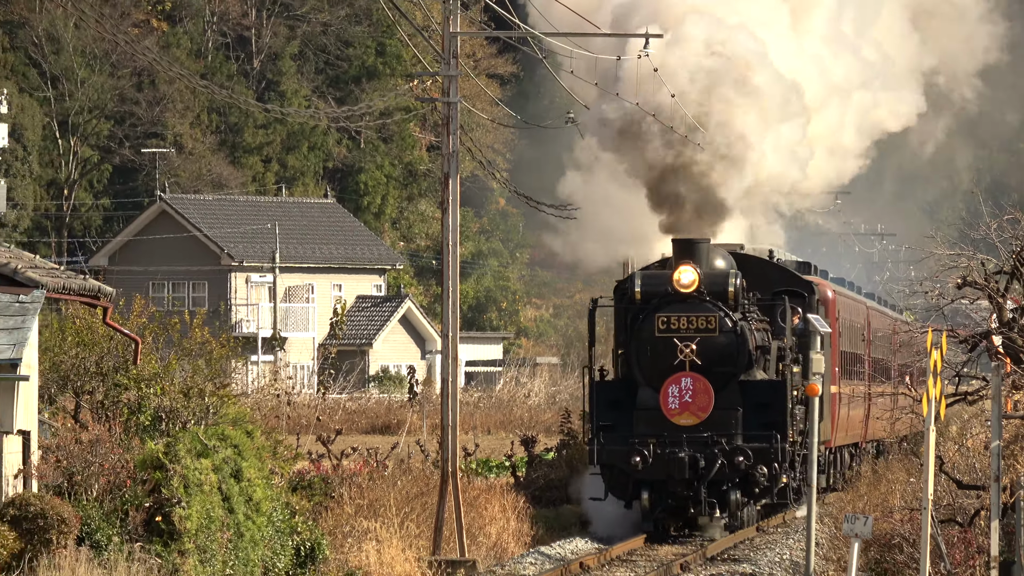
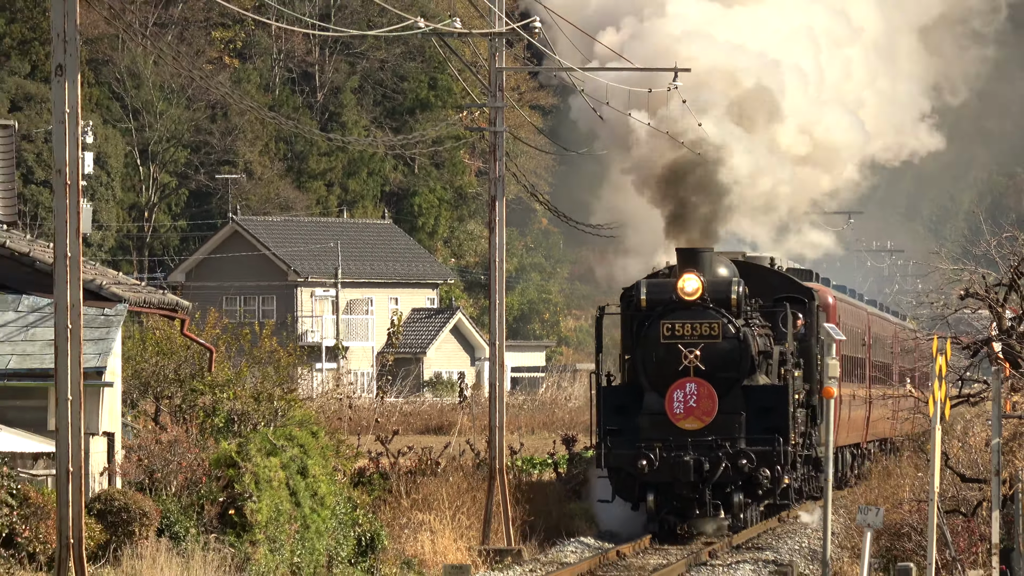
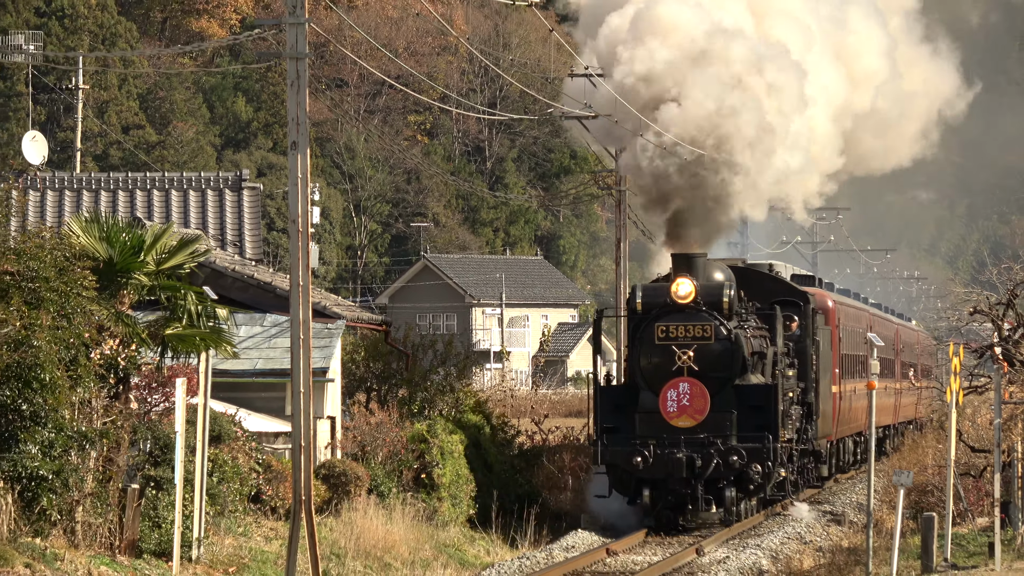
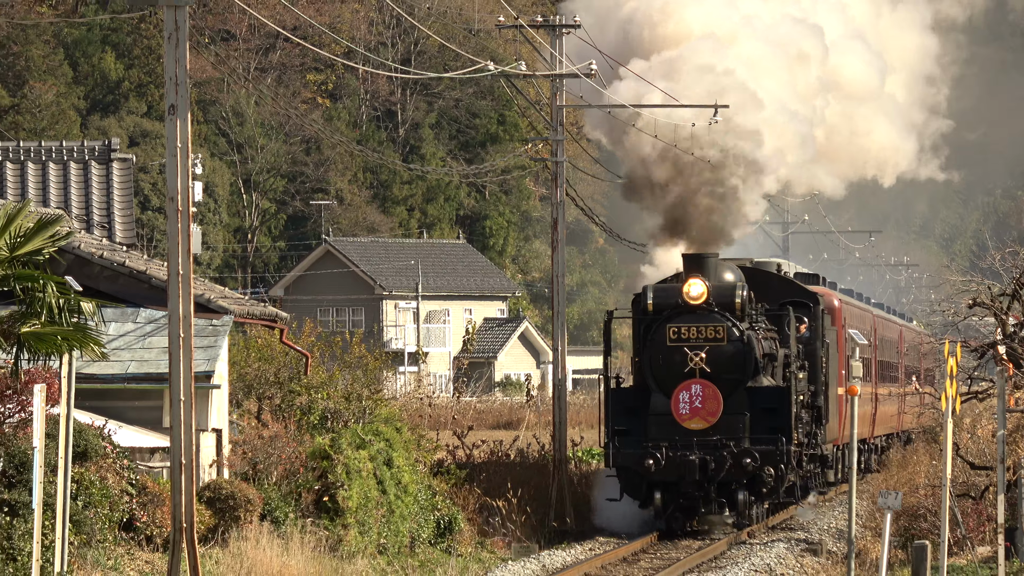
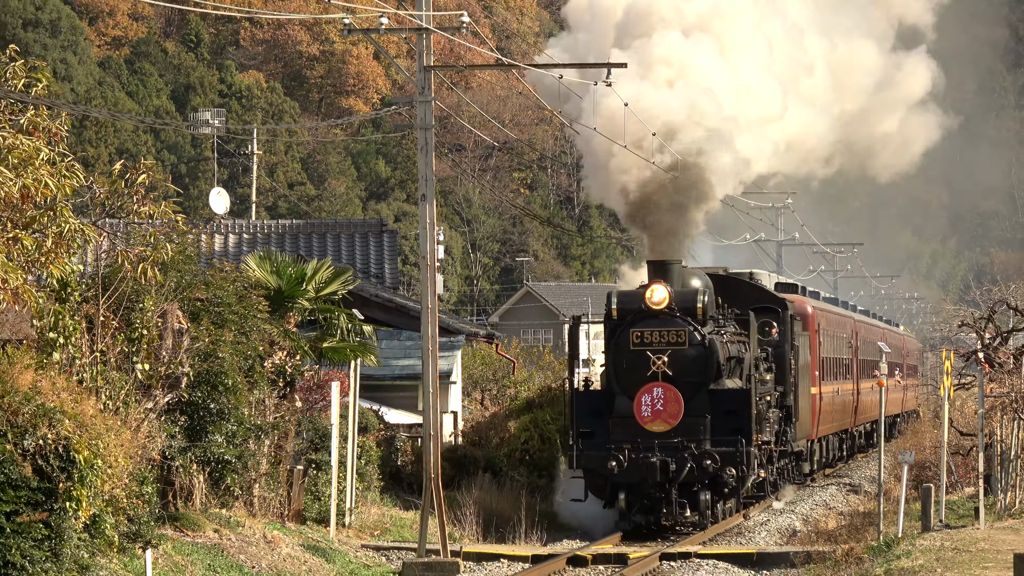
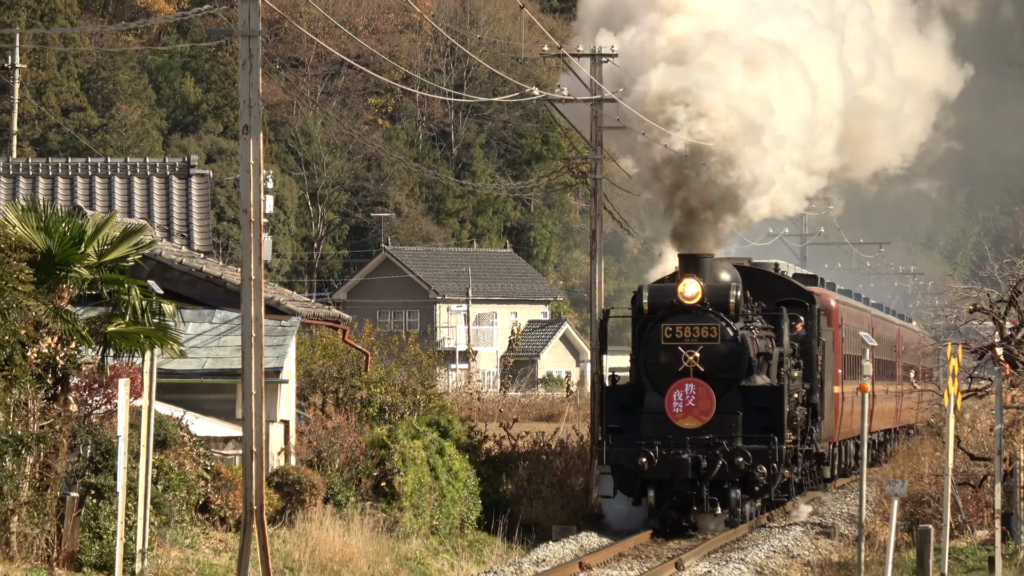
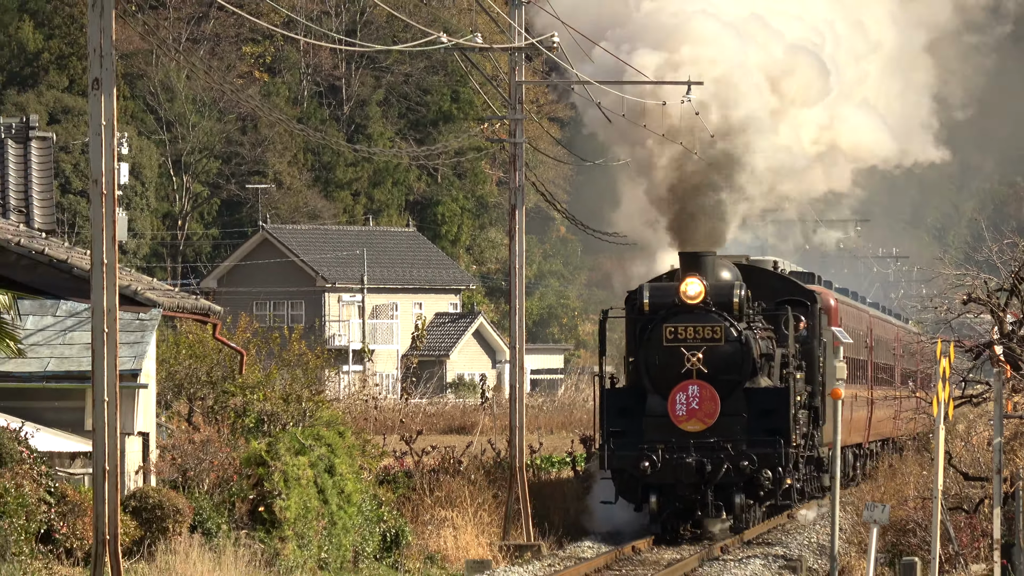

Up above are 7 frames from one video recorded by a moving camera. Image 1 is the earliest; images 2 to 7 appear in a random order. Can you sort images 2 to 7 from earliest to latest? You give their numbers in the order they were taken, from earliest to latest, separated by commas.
2, 7, 4, 6, 3, 5
